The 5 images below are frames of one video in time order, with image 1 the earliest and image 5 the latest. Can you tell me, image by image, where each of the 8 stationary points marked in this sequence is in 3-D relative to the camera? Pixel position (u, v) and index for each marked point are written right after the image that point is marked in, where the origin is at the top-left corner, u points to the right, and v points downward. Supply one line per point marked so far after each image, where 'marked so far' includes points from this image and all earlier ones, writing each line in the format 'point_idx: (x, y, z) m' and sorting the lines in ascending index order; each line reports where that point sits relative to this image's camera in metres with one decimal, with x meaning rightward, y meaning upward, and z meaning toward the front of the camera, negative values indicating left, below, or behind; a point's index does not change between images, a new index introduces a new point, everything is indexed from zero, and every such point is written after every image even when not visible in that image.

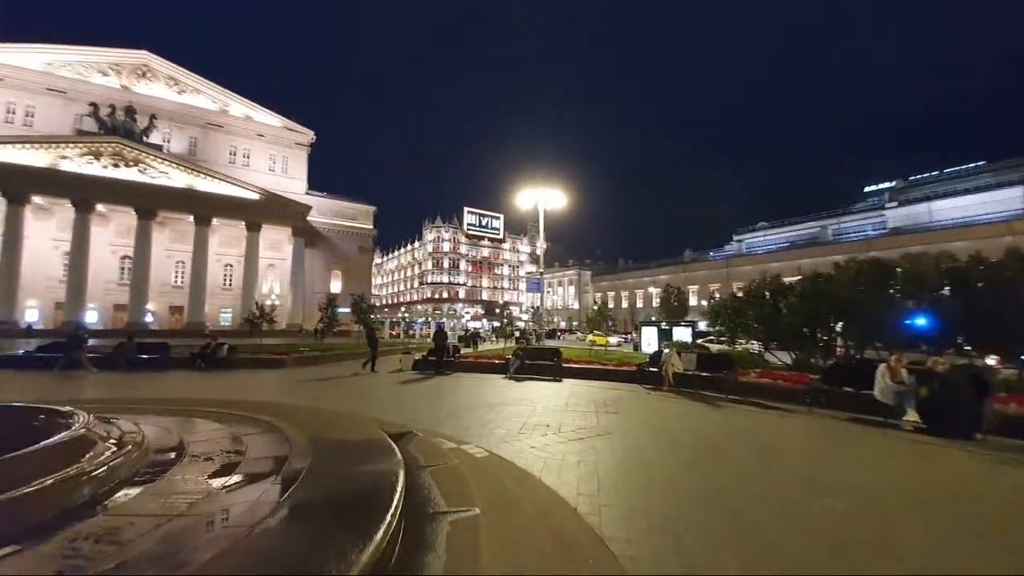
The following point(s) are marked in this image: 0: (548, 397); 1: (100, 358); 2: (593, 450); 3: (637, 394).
0: (+0.8, -2.8, +10.6) m
1: (-17.9, -3.0, +18.2) m
2: (+1.1, -2.3, +5.9) m
3: (+3.5, -3.1, +12.1) m
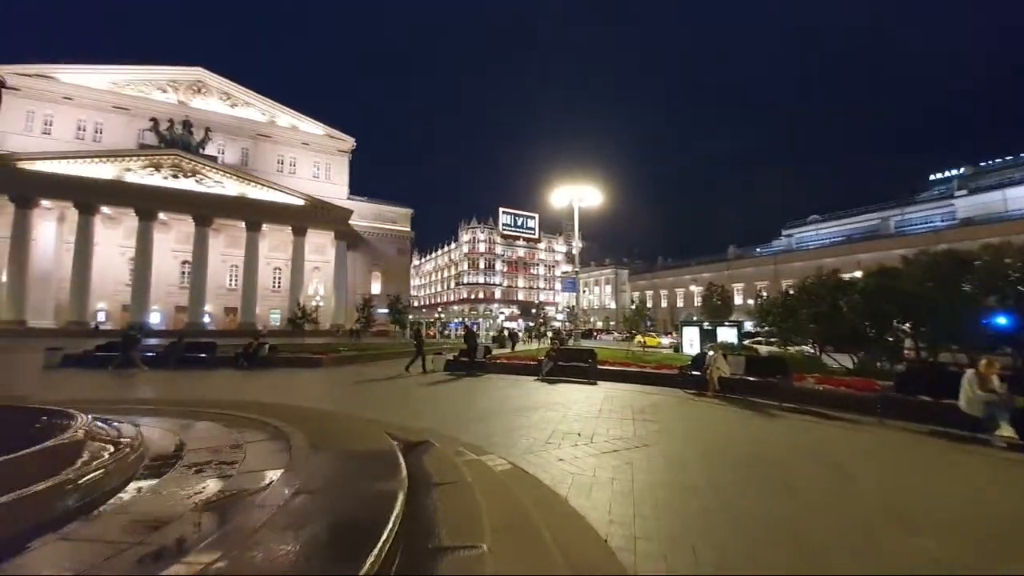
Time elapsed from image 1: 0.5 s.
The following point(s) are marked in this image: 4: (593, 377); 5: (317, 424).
0: (+1.6, -2.8, +10.0) m
1: (-16.4, -3.1, +19.1) m
2: (+1.5, -2.3, +5.3) m
3: (+4.4, -3.0, +11.3) m
4: (+2.9, -3.2, +15.0) m
5: (-2.8, -1.9, +6.0) m
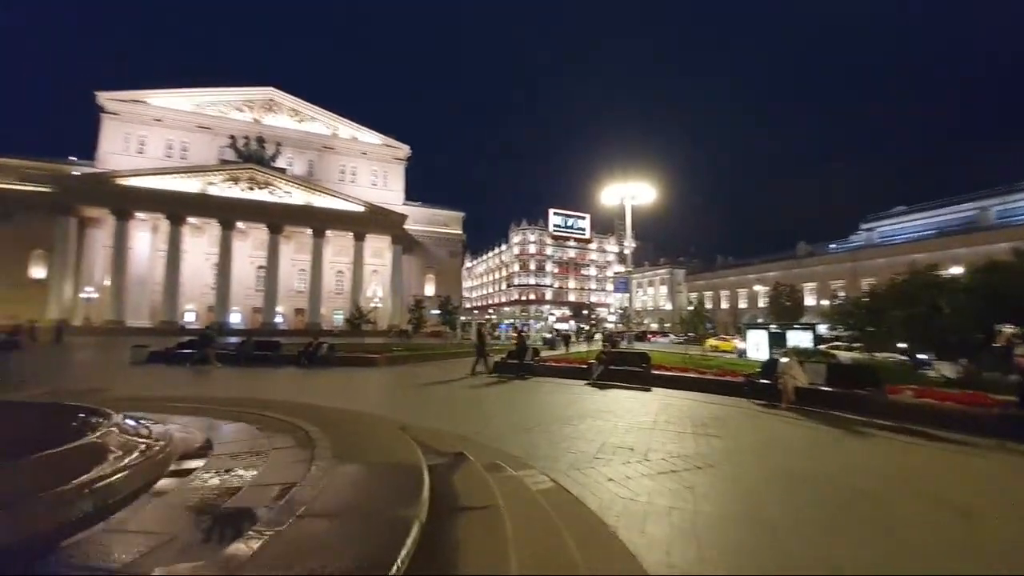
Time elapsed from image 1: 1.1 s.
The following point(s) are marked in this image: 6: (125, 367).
0: (+2.6, -2.7, +9.3) m
1: (-14.1, -3.3, +20.5) m
2: (+1.9, -2.2, +4.6) m
3: (+5.6, -3.0, +10.2) m
4: (+4.6, -3.2, +14.1) m
5: (-2.2, -1.9, +5.8) m
6: (-17.3, -3.6, +18.9) m
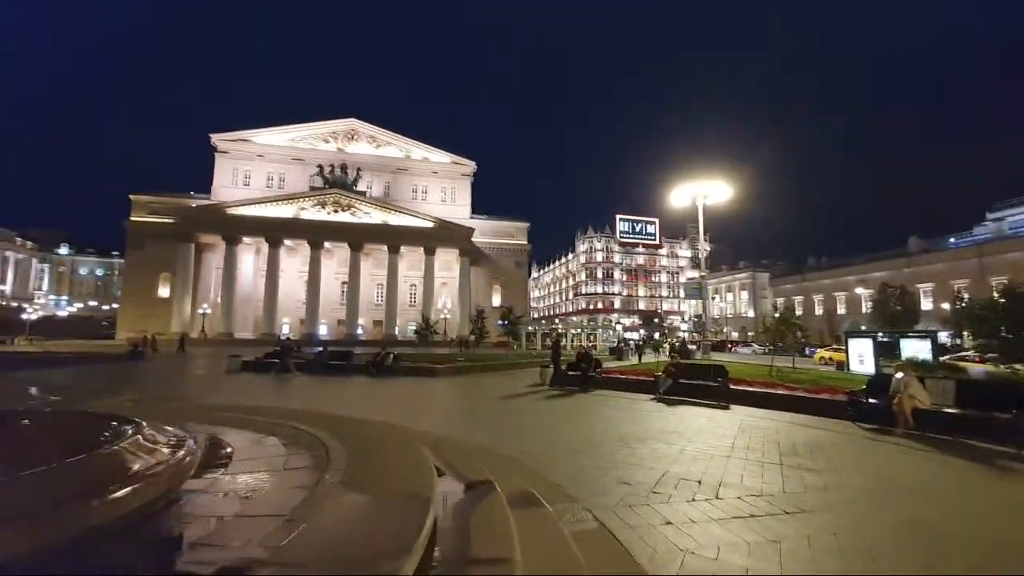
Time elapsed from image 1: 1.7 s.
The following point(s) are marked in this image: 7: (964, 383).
0: (+3.7, -2.8, +8.1) m
1: (-11.0, -4.0, +21.9) m
2: (+2.3, -2.2, +3.6) m
3: (+6.8, -3.0, +8.6) m
4: (+6.4, -3.4, +12.6) m
5: (-1.6, -2.1, +5.5) m
6: (-14.4, -4.4, +20.8) m
7: (+10.2, -2.2, +9.4) m
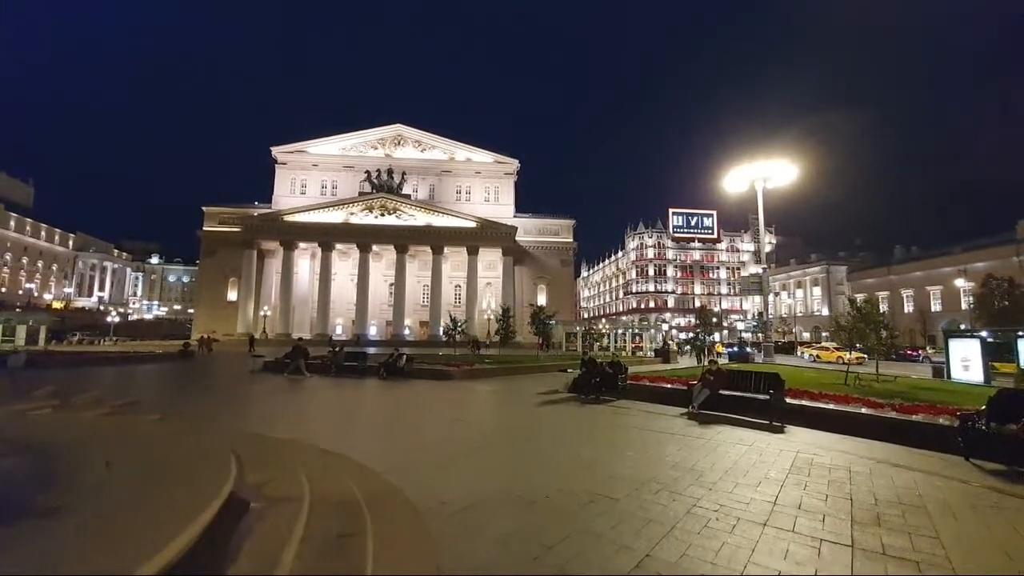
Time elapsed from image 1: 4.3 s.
0: (+3.1, -2.6, +5.7) m
1: (-9.8, -3.9, +21.3) m
2: (+1.1, -2.0, +1.5) m
3: (+6.2, -2.7, +5.8) m
4: (+6.3, -3.0, +9.8) m
5: (-2.6, -1.9, +3.8) m
6: (-13.3, -4.4, +20.6) m
7: (+9.7, -1.8, +6.2) m
